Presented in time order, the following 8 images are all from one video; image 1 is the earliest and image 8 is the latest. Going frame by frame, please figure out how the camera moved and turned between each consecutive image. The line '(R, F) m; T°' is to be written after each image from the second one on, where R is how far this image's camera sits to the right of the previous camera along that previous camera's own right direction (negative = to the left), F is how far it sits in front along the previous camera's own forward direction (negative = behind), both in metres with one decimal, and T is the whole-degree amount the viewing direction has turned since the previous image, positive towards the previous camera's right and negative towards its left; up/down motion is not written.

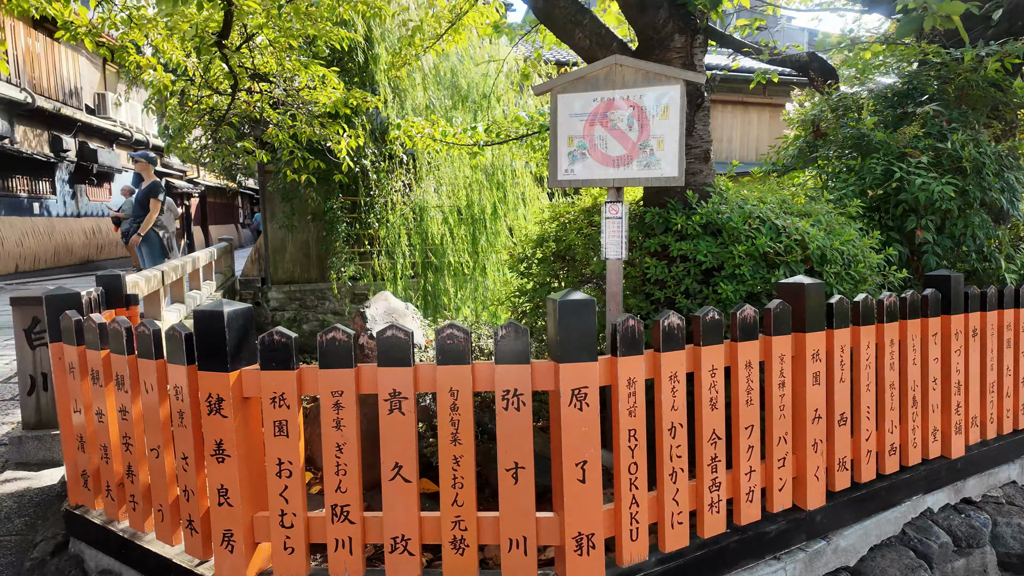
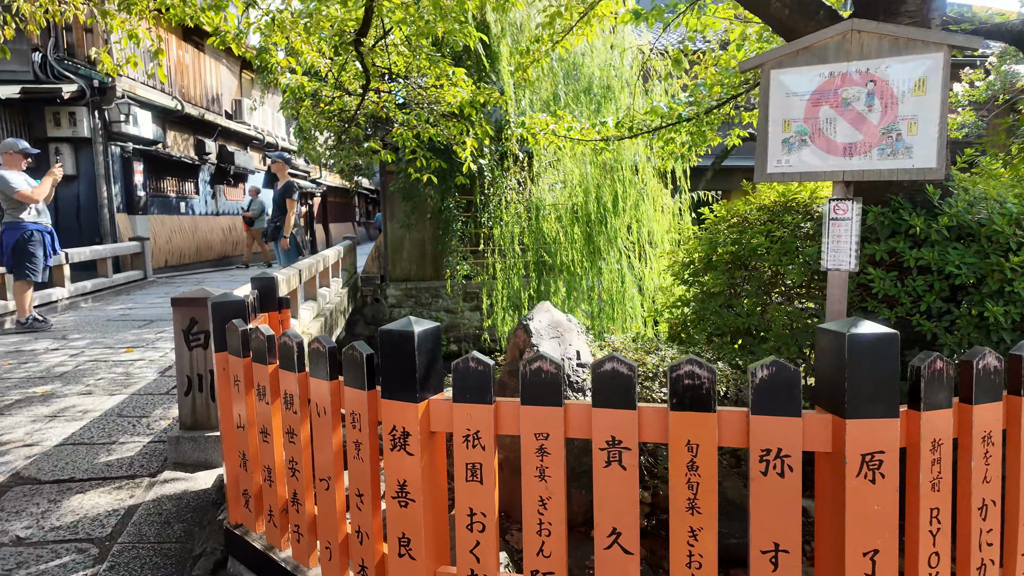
(-0.3, +0.3) m; -9°
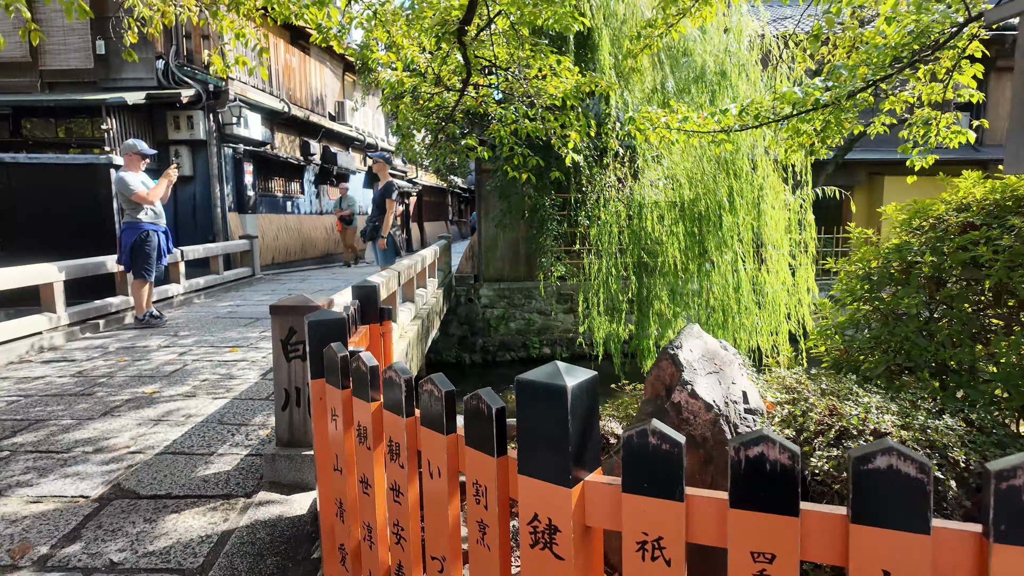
(-0.2, +0.4) m; -8°
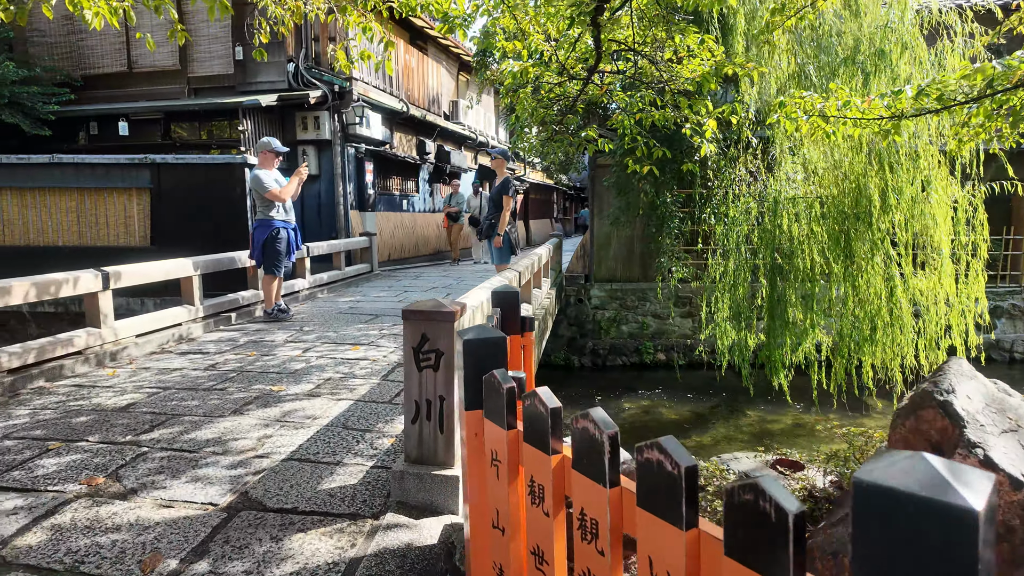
(-0.2, +0.4) m; -10°
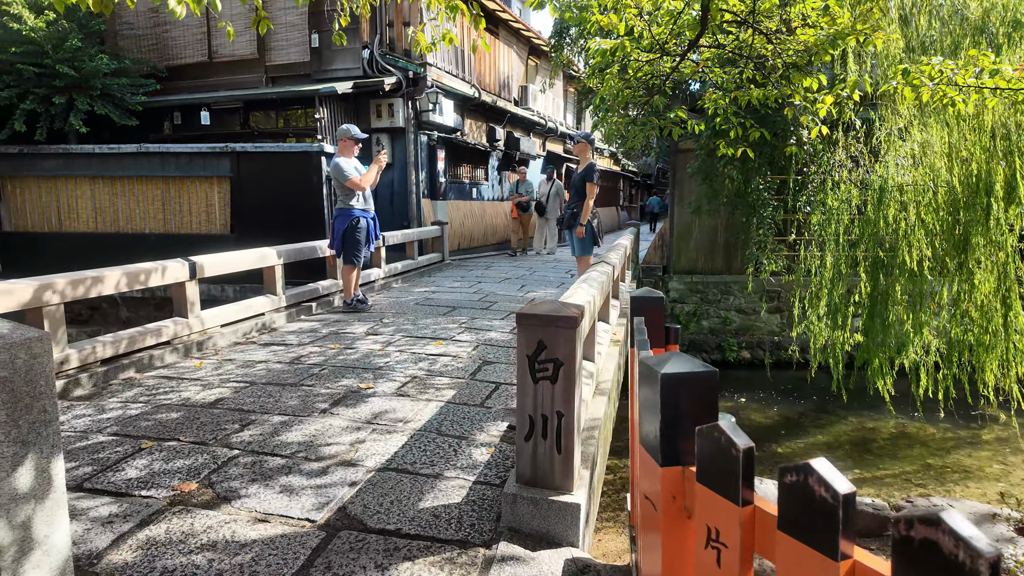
(-0.3, +0.3) m; -6°
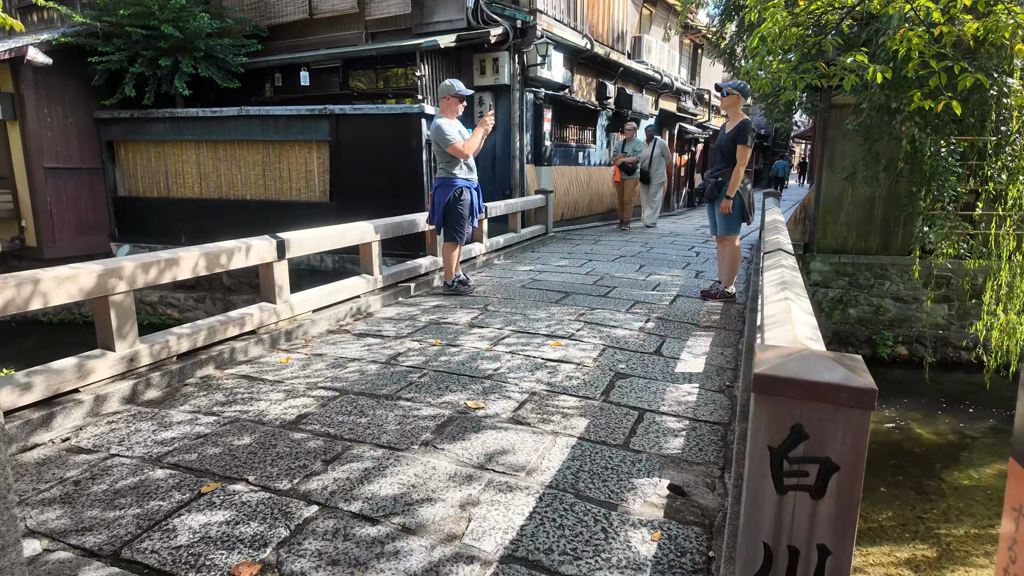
(-0.3, +0.9) m; -9°
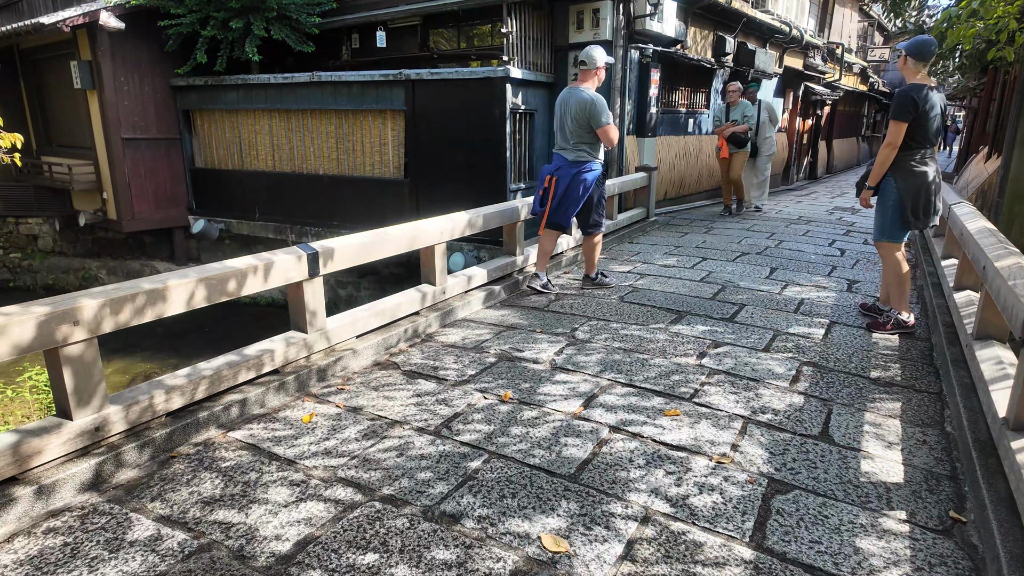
(-0.1, +1.1) m; -8°
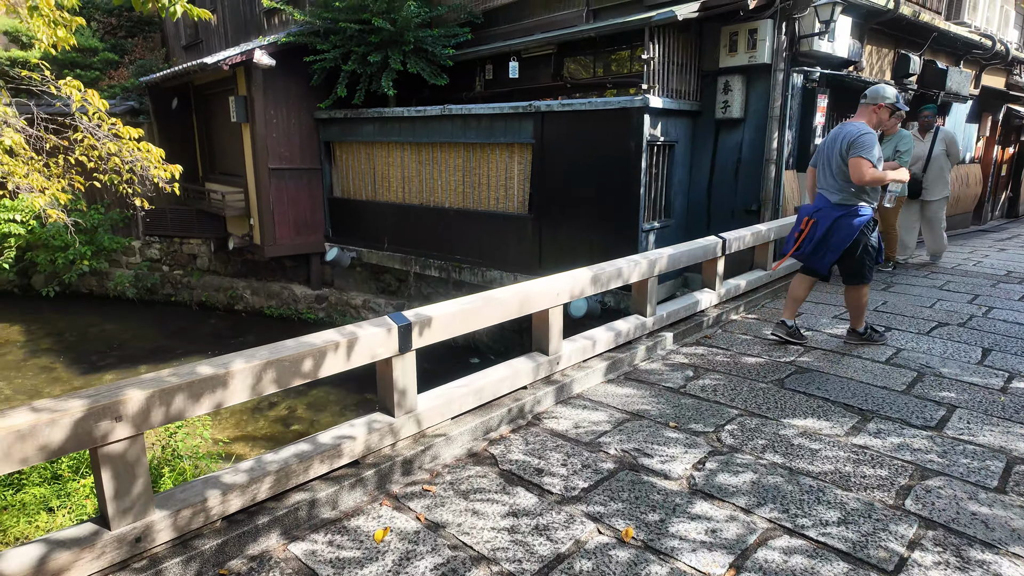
(0.0, +0.6) m; -12°
